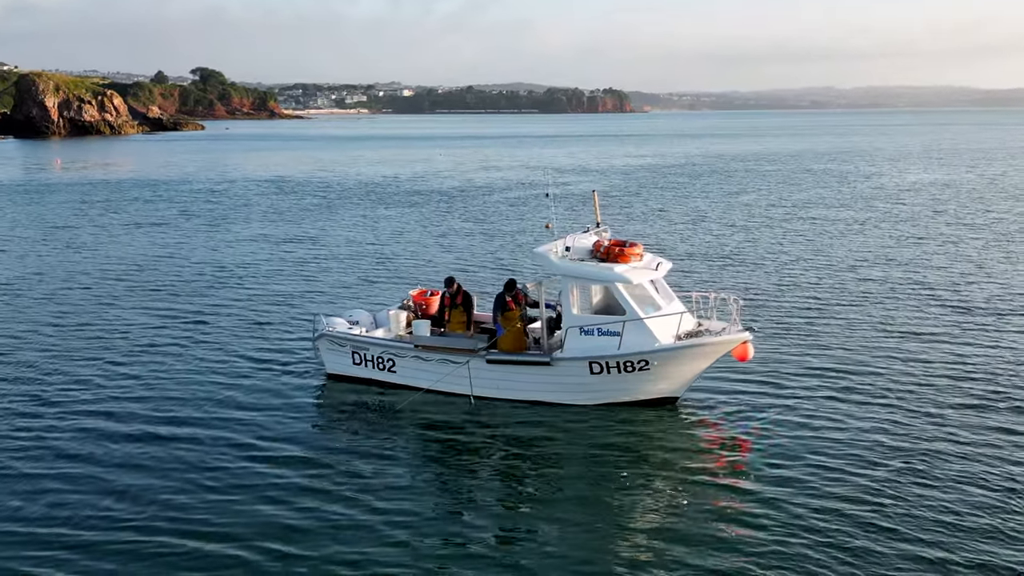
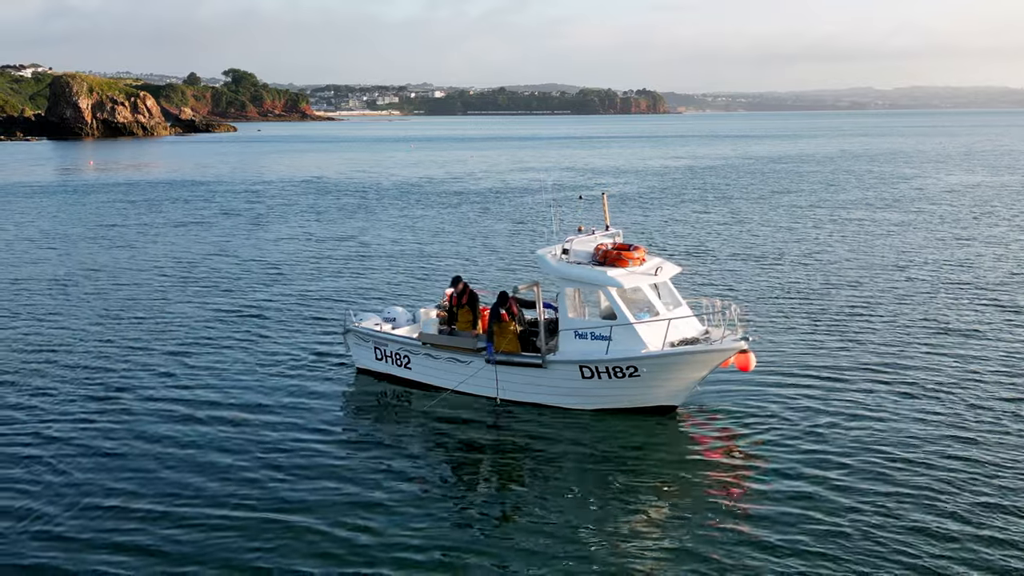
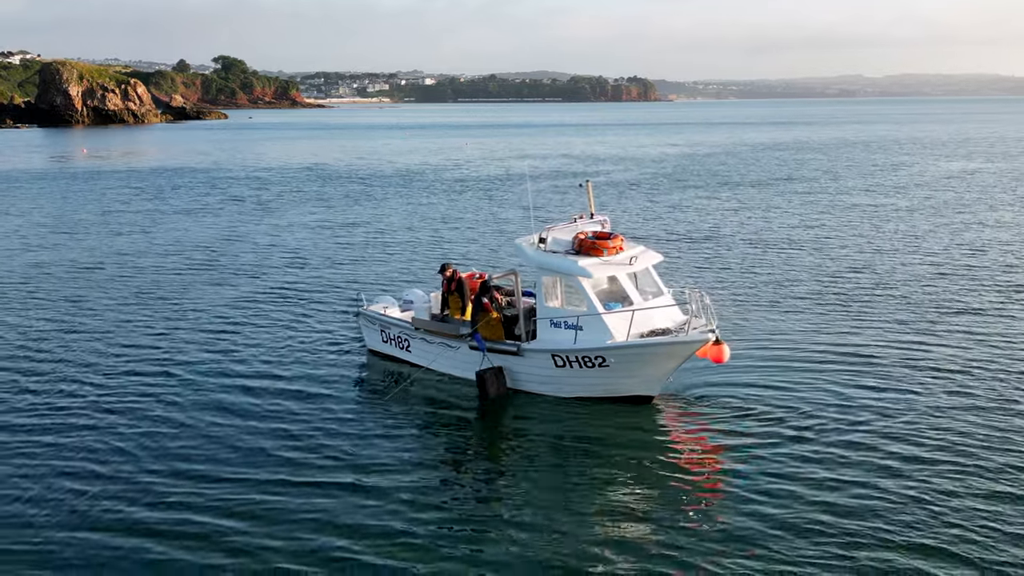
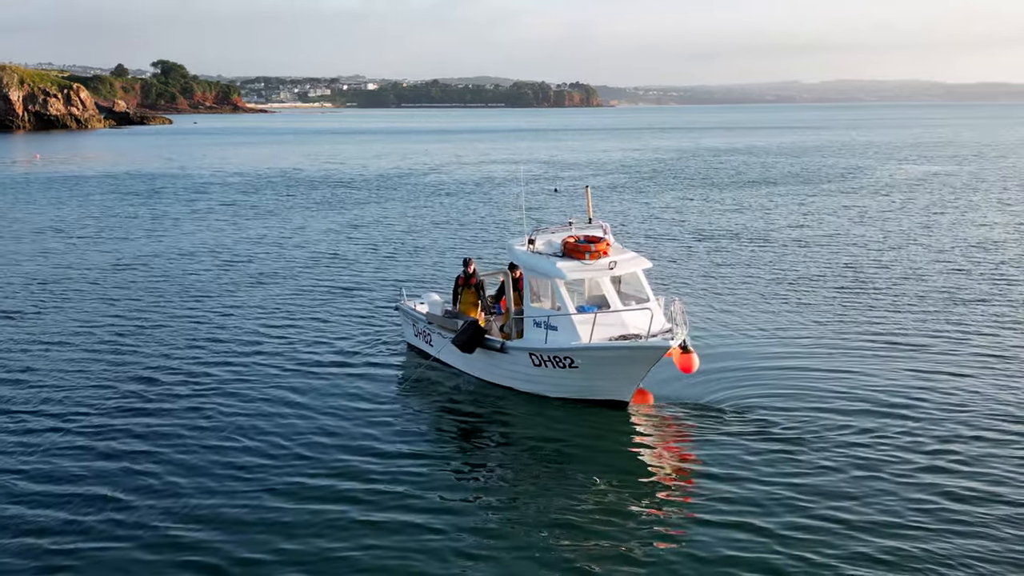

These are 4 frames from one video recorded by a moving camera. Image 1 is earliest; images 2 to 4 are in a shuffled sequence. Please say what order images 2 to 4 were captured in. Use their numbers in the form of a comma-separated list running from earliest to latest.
2, 3, 4
